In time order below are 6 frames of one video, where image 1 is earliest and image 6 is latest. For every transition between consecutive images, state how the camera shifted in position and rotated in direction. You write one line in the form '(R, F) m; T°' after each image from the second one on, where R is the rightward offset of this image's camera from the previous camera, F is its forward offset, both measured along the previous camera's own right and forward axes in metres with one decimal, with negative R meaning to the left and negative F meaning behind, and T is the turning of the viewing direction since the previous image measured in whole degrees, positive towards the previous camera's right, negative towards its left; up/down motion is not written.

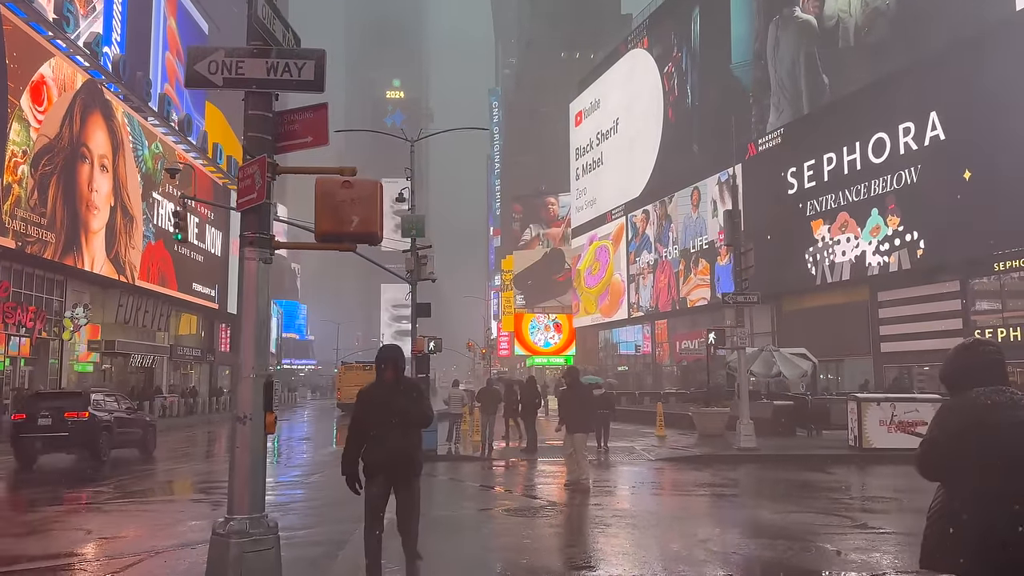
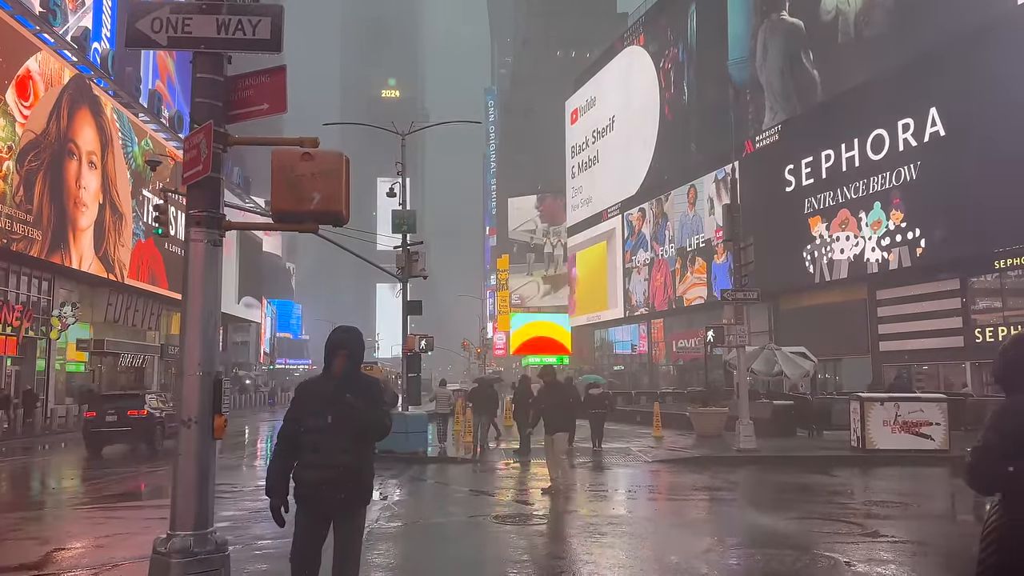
(+0.1, +0.5) m; 0°
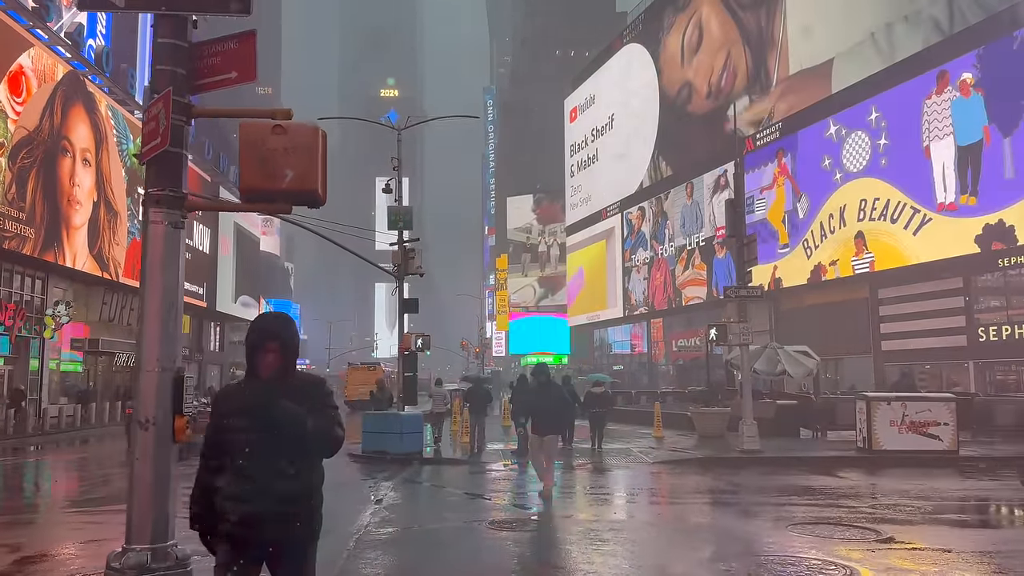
(0.0, +0.4) m; 0°
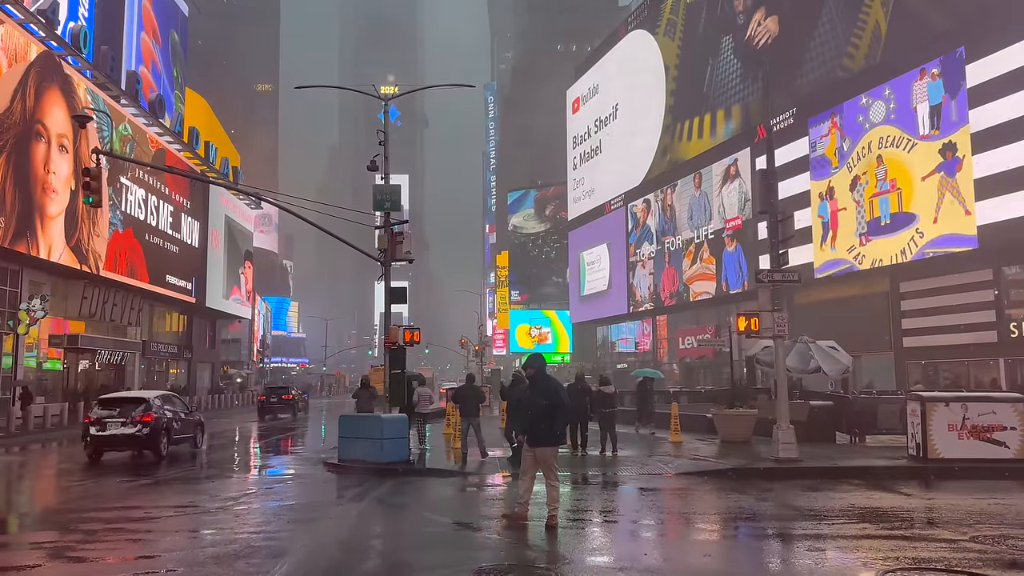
(0.0, +2.1) m; 0°
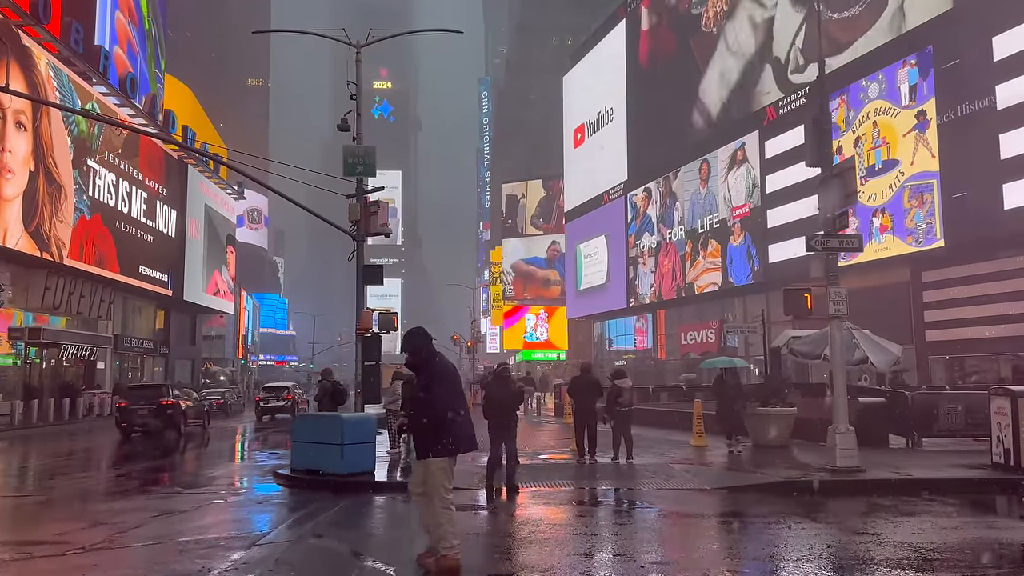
(0.0, +2.6) m; 0°
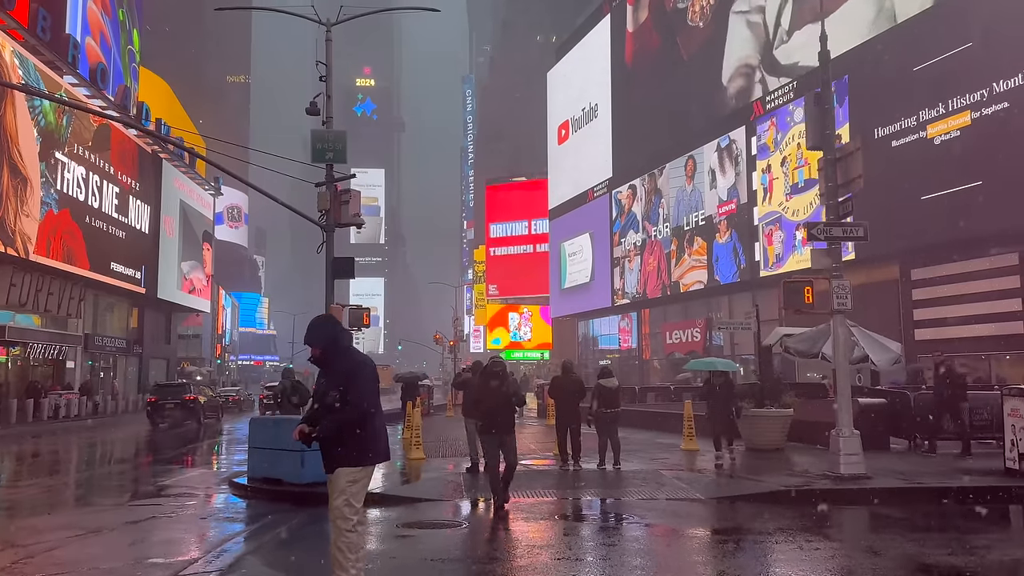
(+0.1, +0.9) m; +1°
